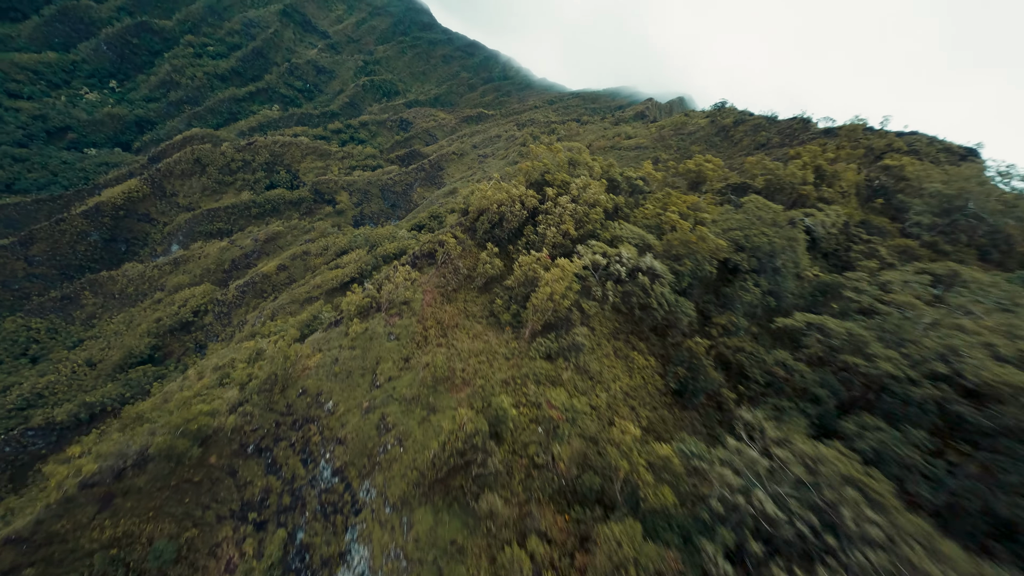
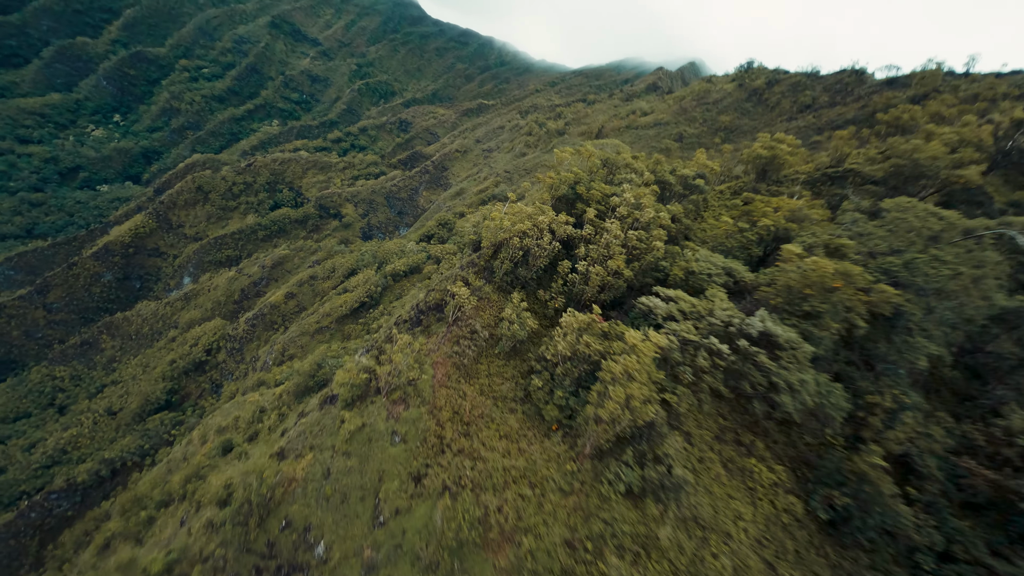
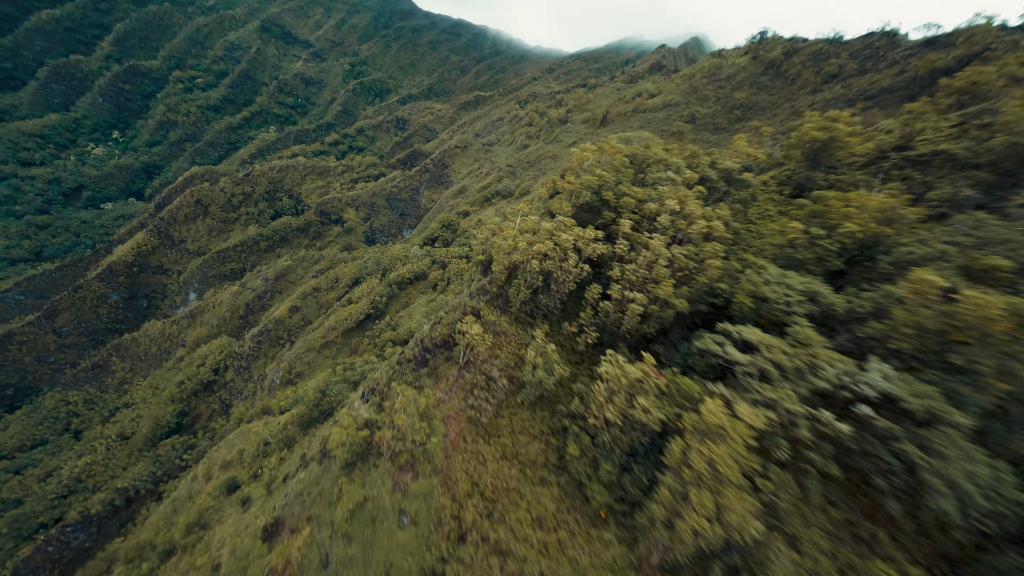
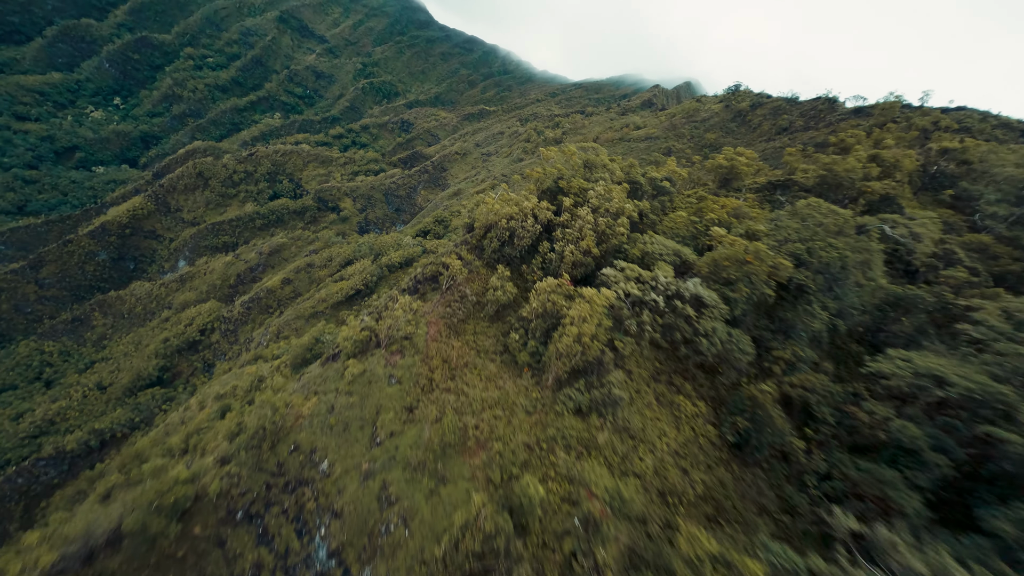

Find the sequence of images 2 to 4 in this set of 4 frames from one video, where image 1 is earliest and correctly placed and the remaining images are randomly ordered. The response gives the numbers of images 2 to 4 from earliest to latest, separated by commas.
4, 2, 3
